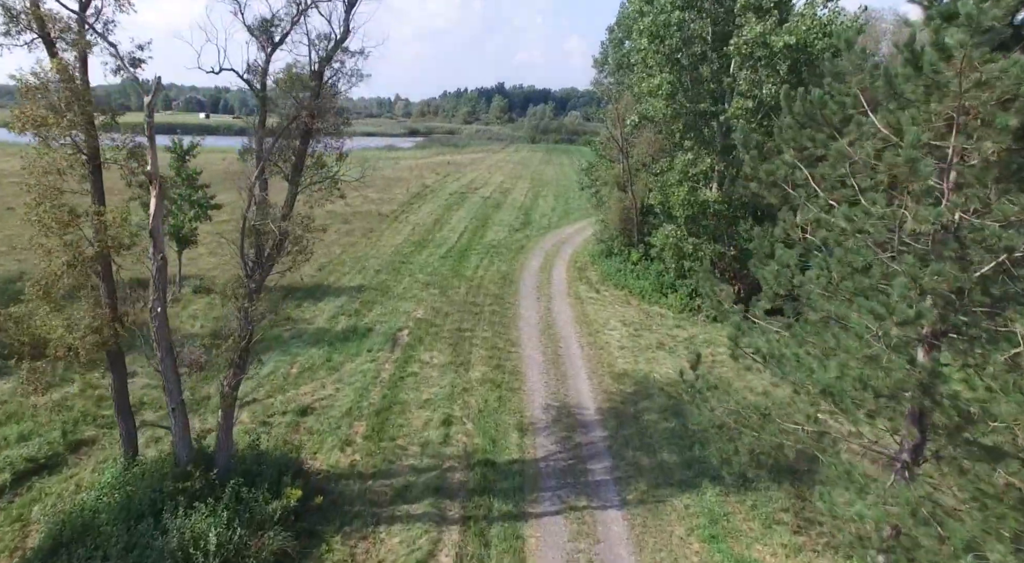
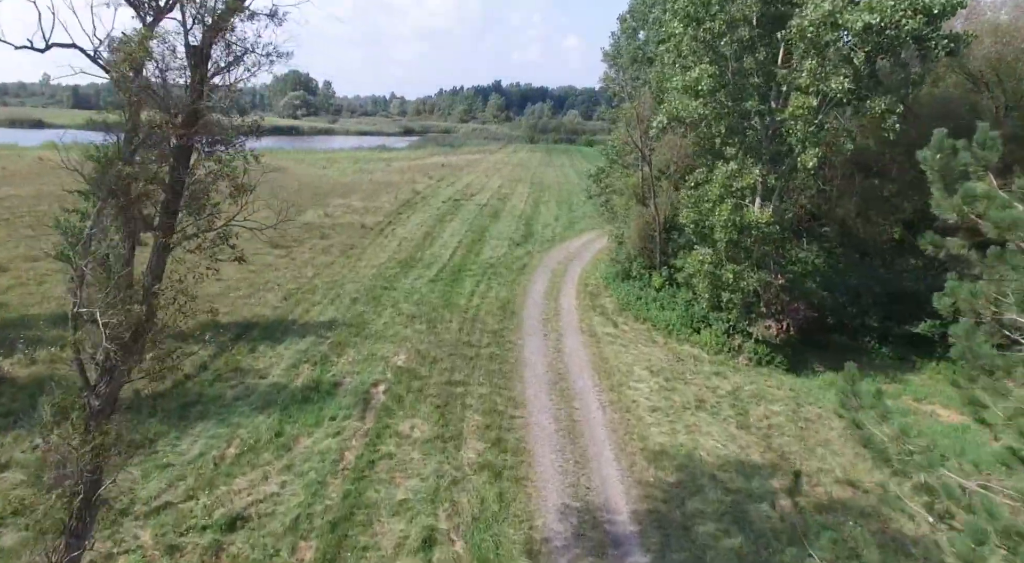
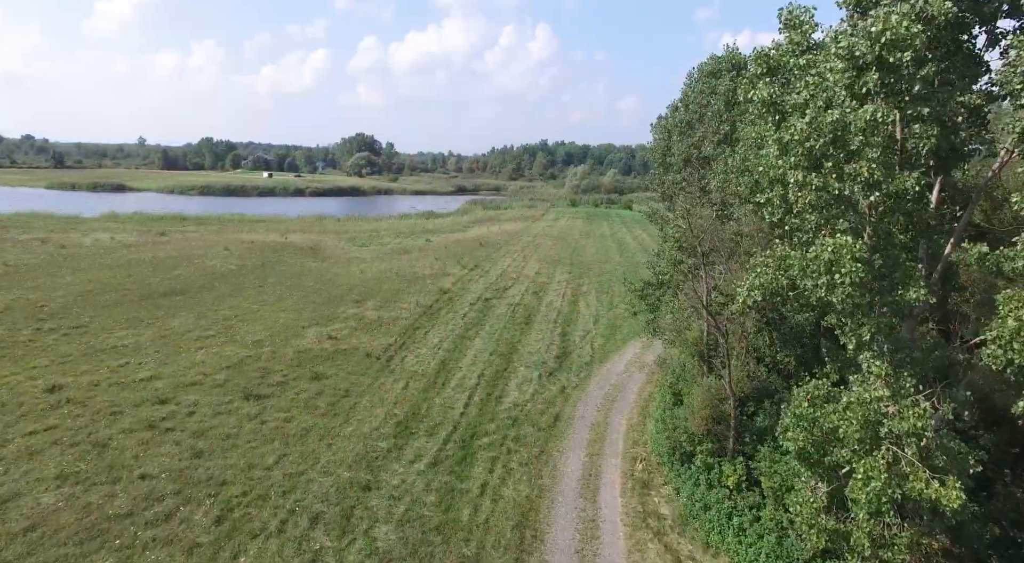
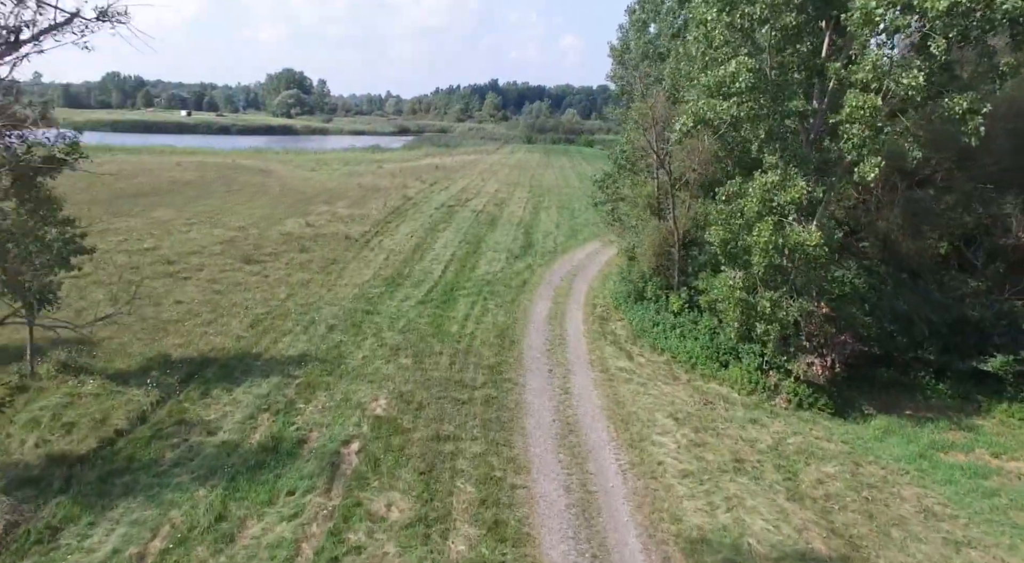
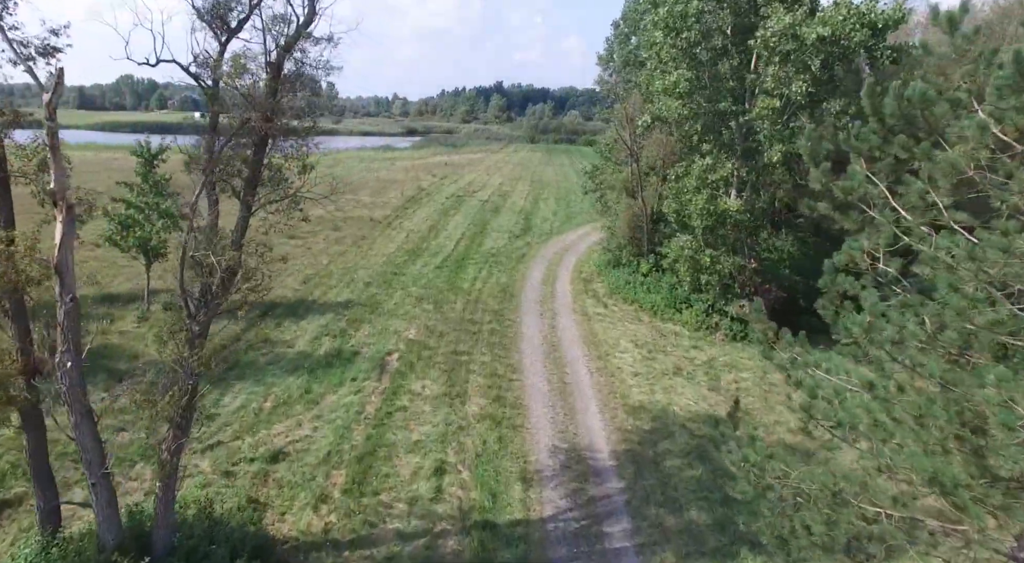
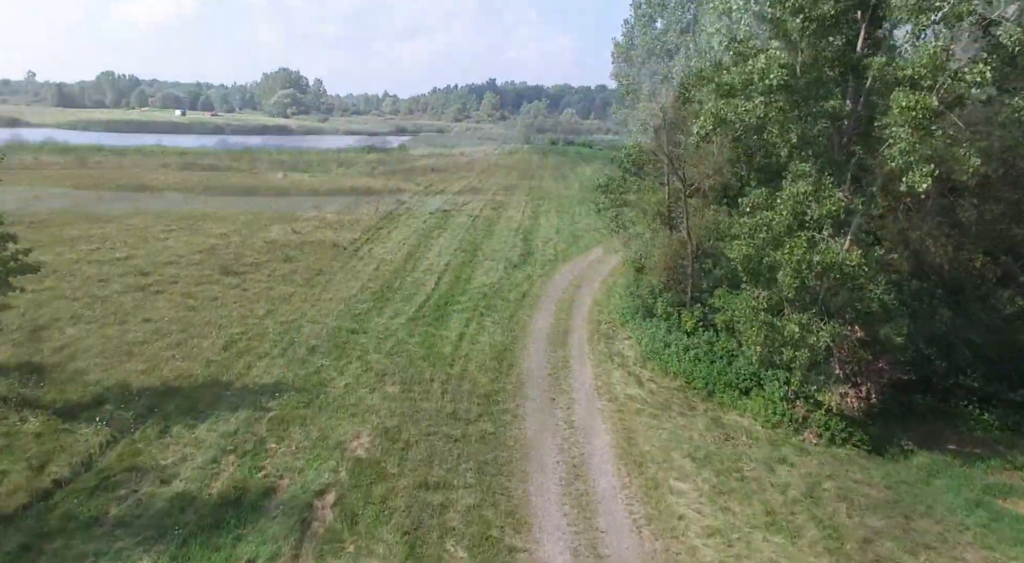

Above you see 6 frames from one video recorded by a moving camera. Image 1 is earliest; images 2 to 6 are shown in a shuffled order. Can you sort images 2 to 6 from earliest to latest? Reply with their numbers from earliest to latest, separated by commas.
5, 2, 4, 6, 3
